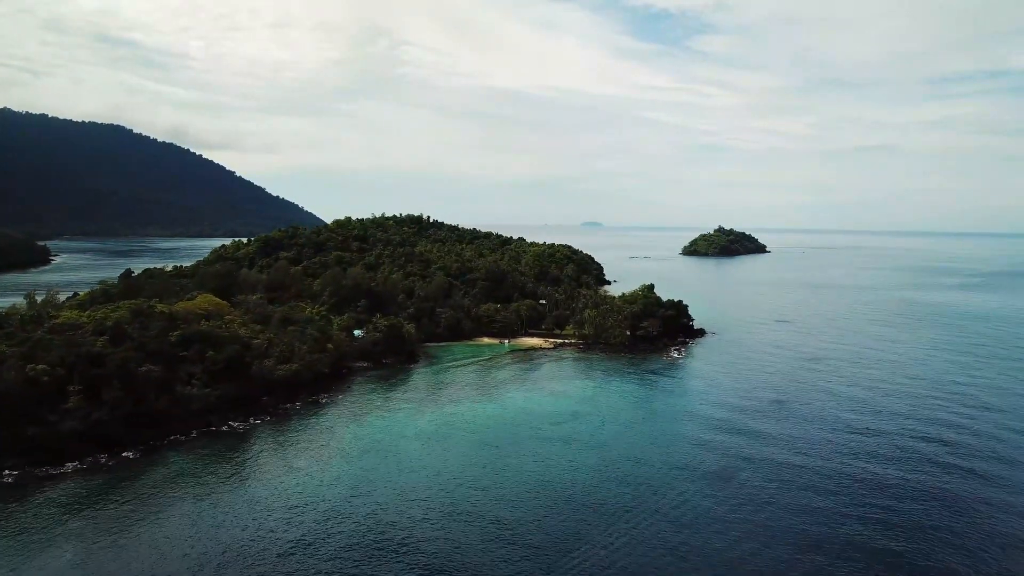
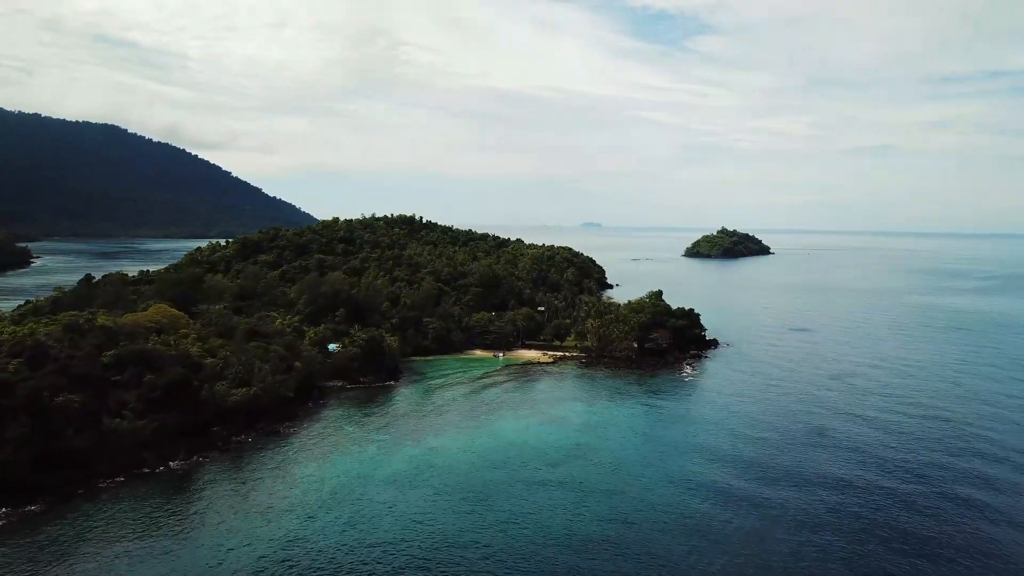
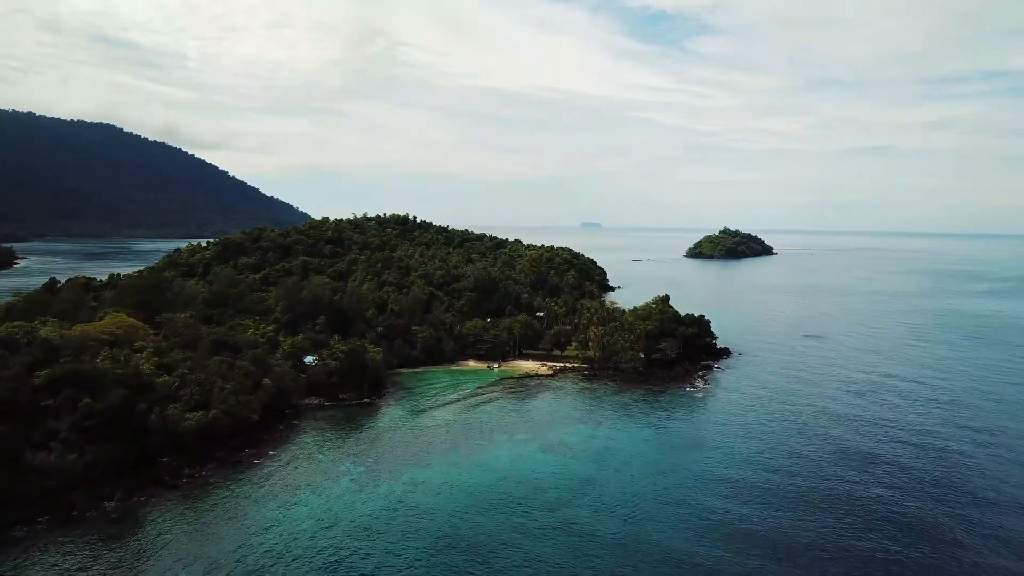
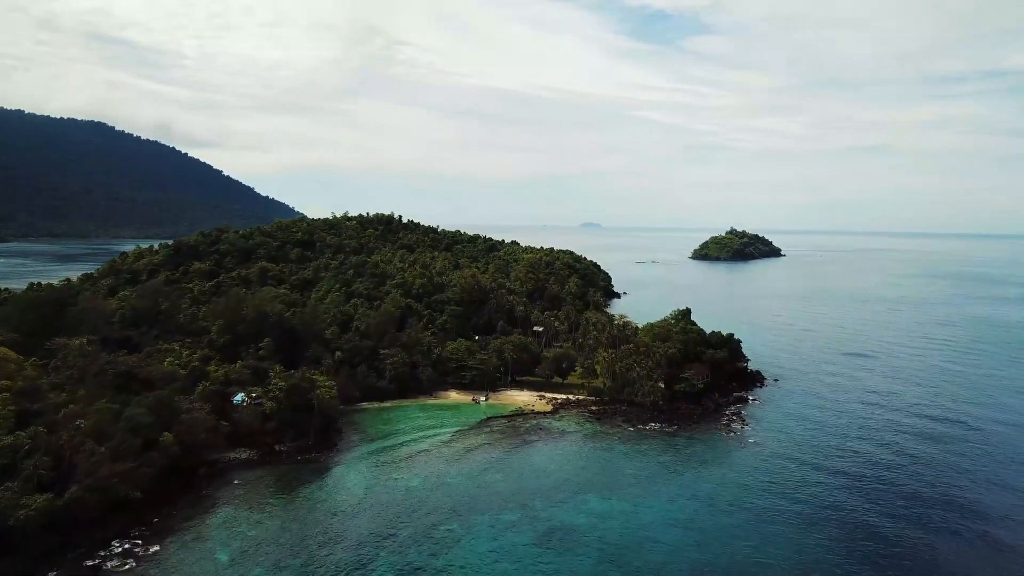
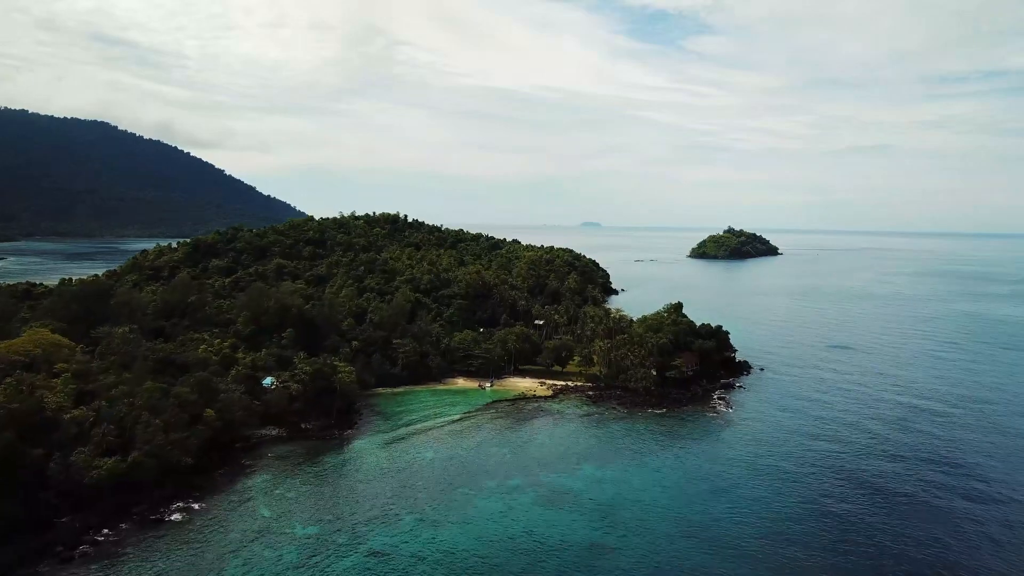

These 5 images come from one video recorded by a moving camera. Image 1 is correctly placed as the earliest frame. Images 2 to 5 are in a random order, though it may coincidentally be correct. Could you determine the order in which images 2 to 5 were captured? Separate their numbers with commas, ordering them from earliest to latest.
2, 3, 5, 4
